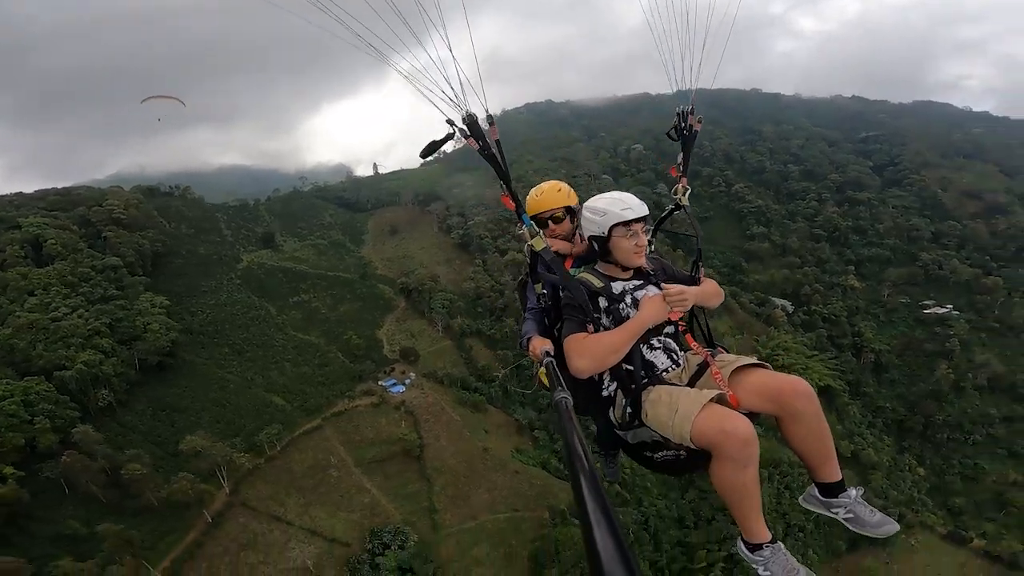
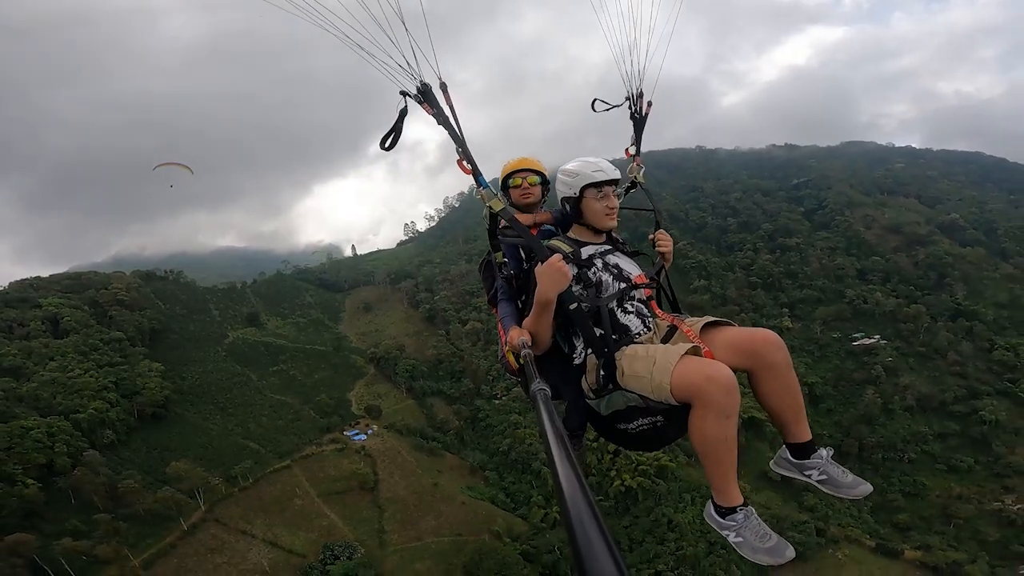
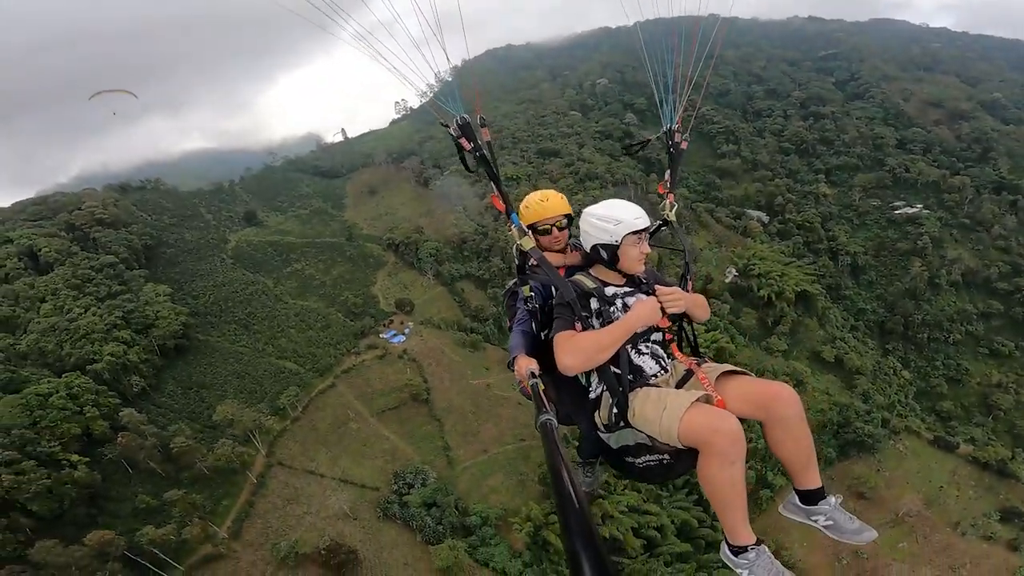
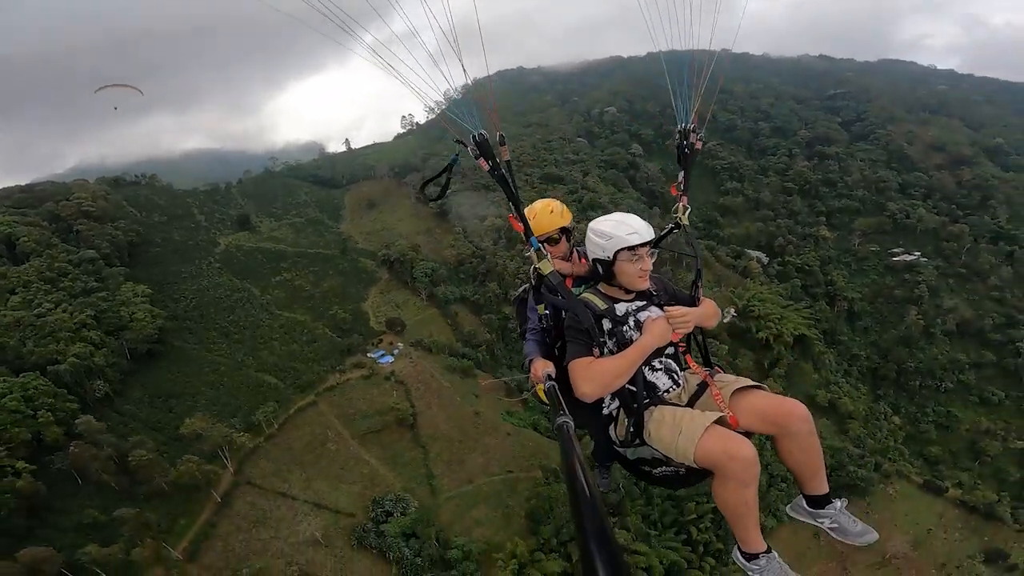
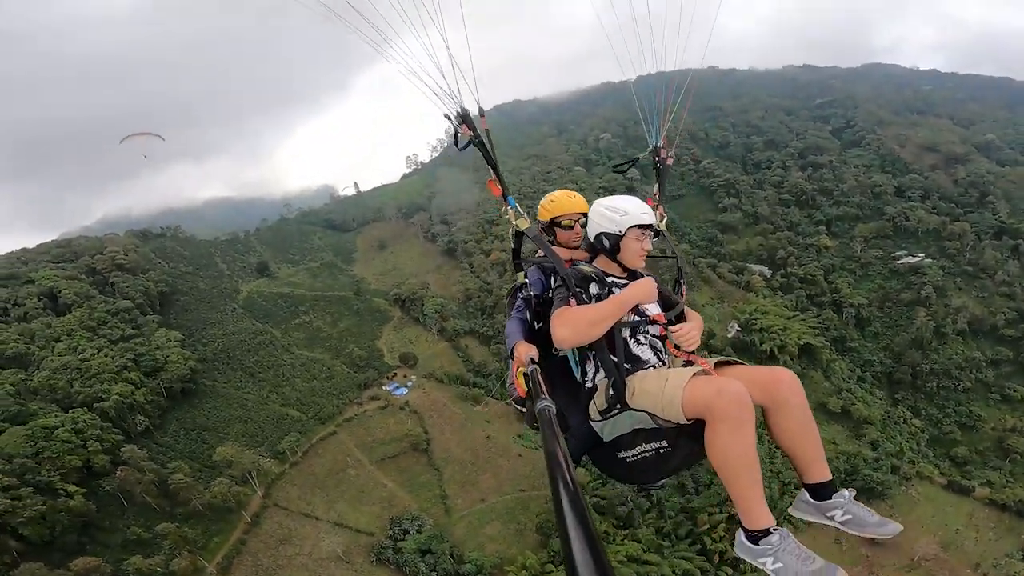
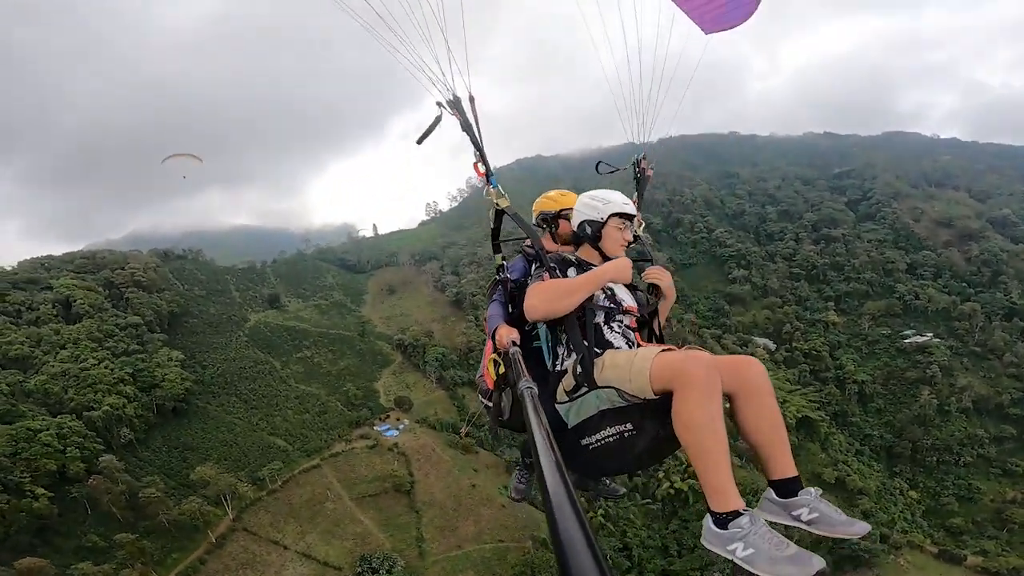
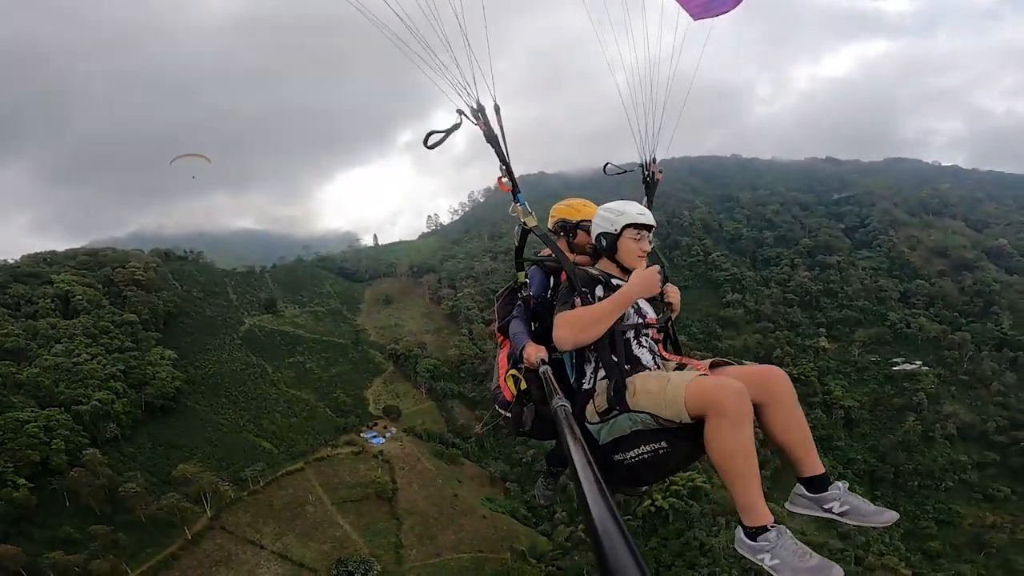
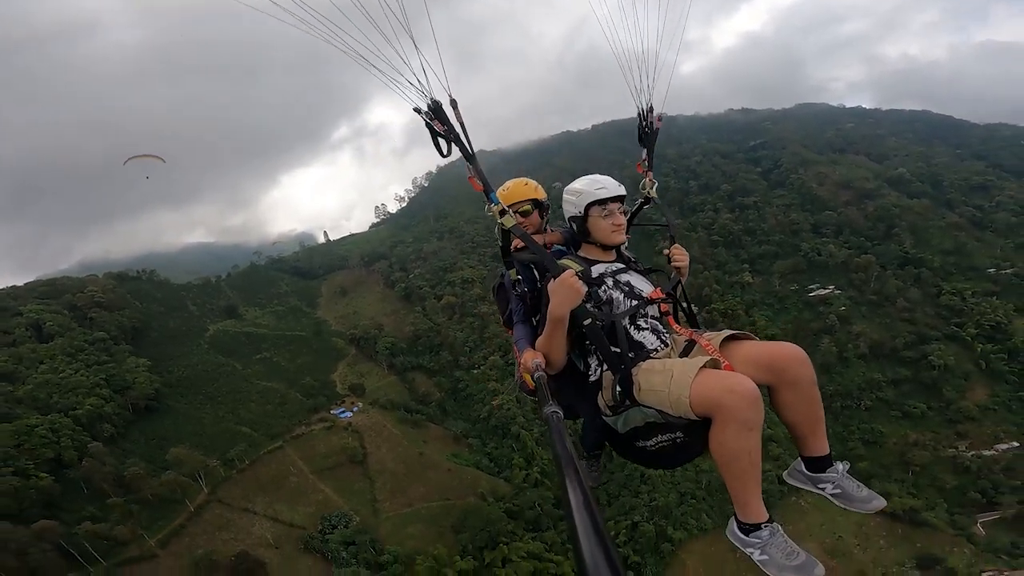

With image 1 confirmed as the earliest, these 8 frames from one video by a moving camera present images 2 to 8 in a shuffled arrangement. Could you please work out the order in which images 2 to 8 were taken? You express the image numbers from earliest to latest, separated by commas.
4, 3, 5, 6, 7, 2, 8
